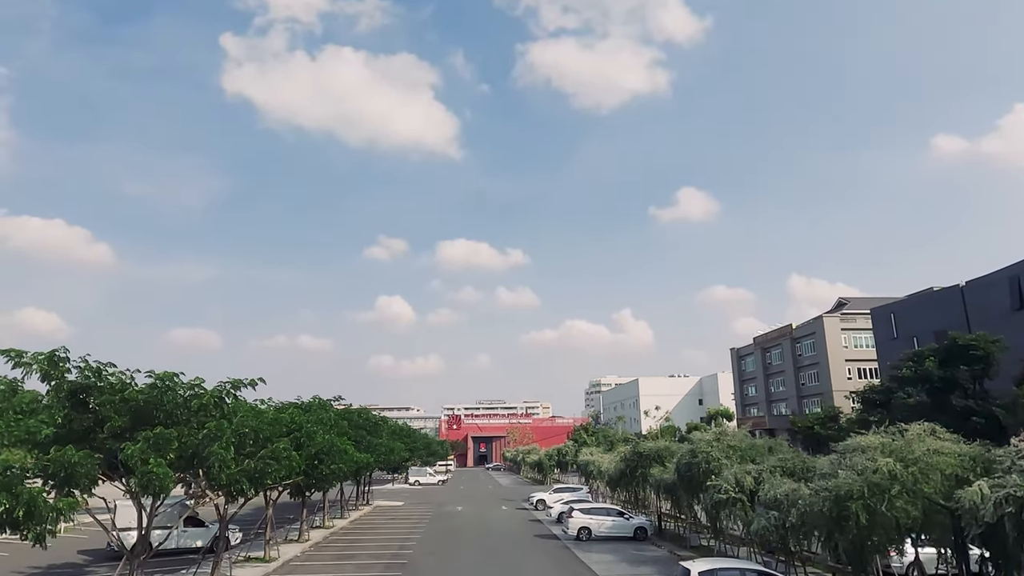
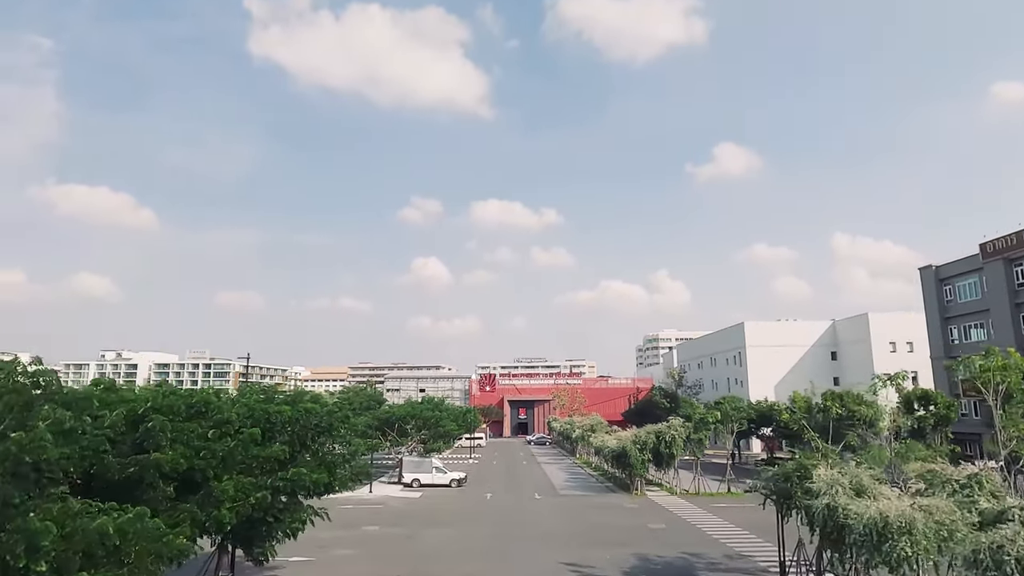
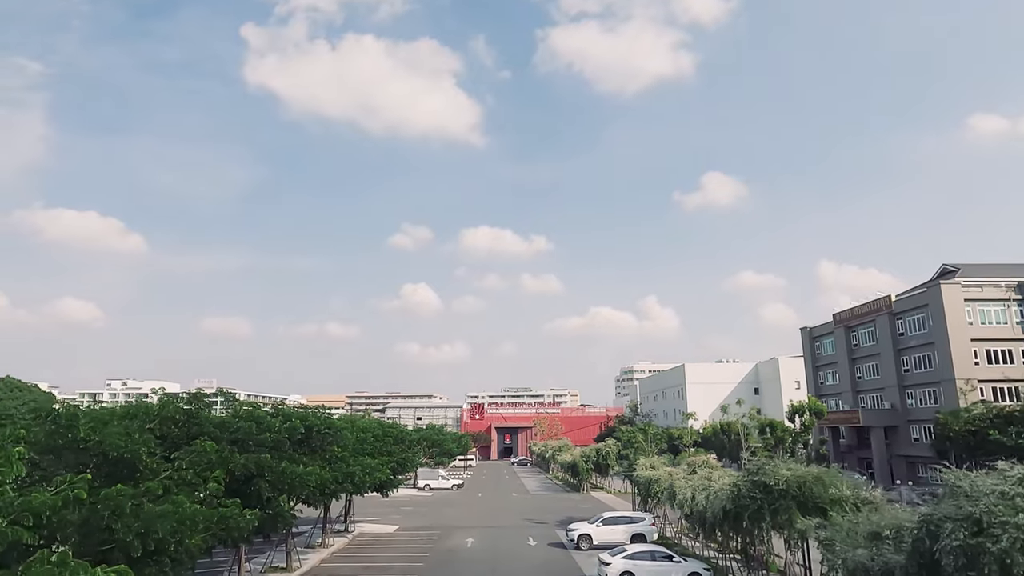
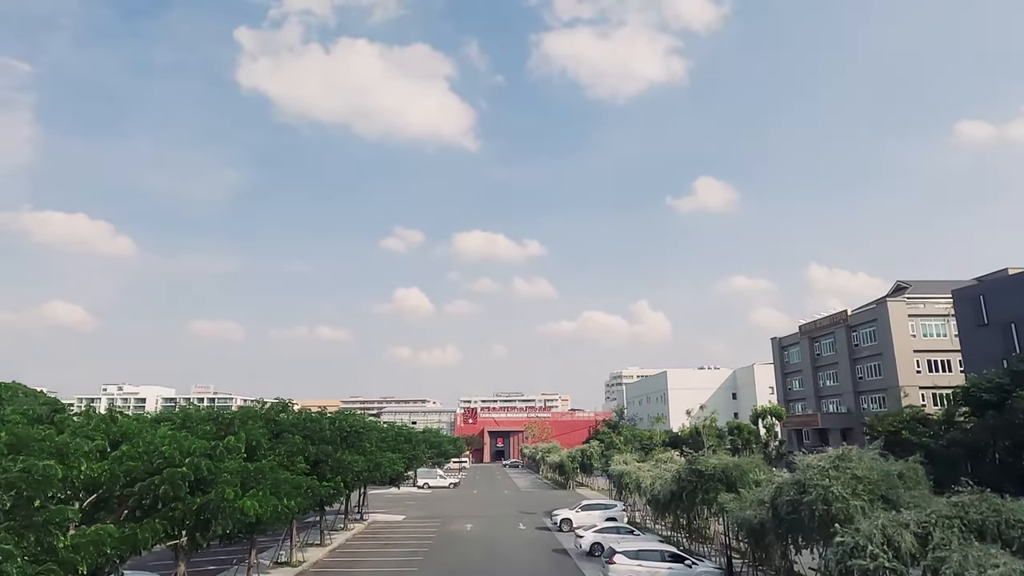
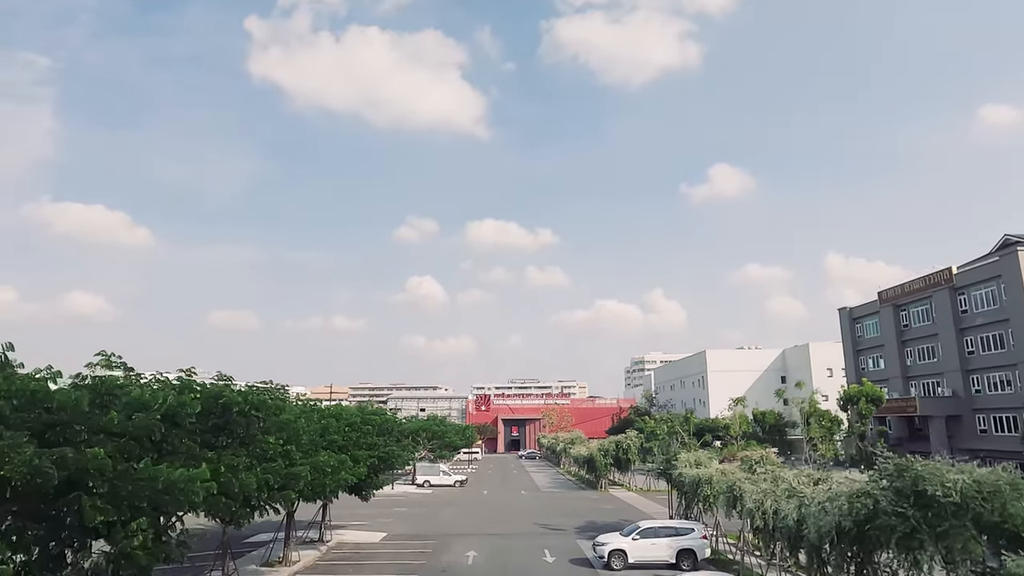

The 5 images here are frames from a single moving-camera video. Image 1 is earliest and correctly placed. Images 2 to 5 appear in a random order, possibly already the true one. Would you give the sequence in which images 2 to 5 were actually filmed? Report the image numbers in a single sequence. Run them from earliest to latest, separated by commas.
4, 3, 5, 2
